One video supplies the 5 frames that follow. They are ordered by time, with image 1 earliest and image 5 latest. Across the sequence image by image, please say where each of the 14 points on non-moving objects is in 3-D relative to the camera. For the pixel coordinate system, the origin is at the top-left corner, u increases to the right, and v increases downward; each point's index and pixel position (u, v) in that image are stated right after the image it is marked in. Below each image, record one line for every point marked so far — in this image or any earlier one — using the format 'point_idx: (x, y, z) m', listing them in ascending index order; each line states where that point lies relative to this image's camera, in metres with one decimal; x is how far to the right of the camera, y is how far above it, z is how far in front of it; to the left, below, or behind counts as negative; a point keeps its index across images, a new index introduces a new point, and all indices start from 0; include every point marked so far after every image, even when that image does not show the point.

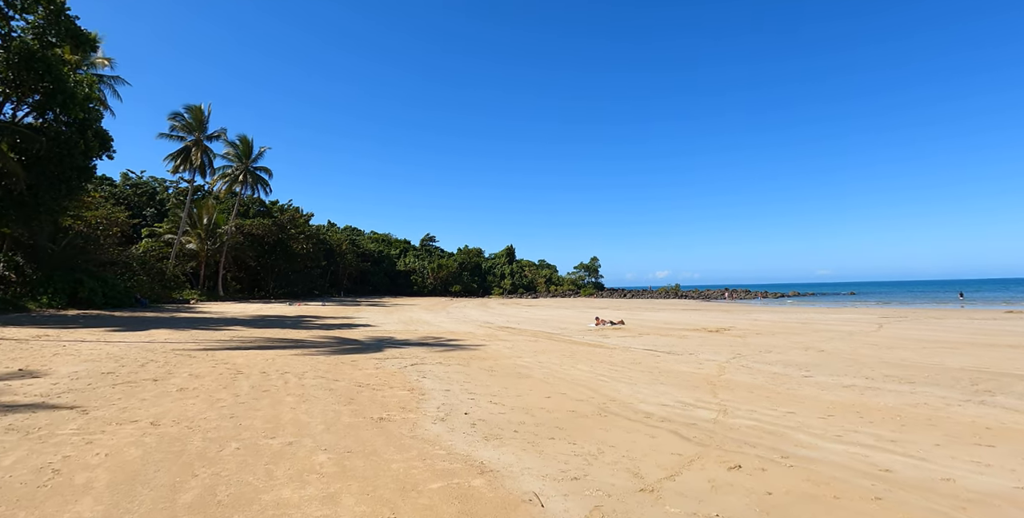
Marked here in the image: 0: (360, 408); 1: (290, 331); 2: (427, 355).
0: (-1.9, -1.9, +6.1) m
1: (-8.1, -2.6, +18.3) m
2: (-2.0, -2.3, +11.8) m
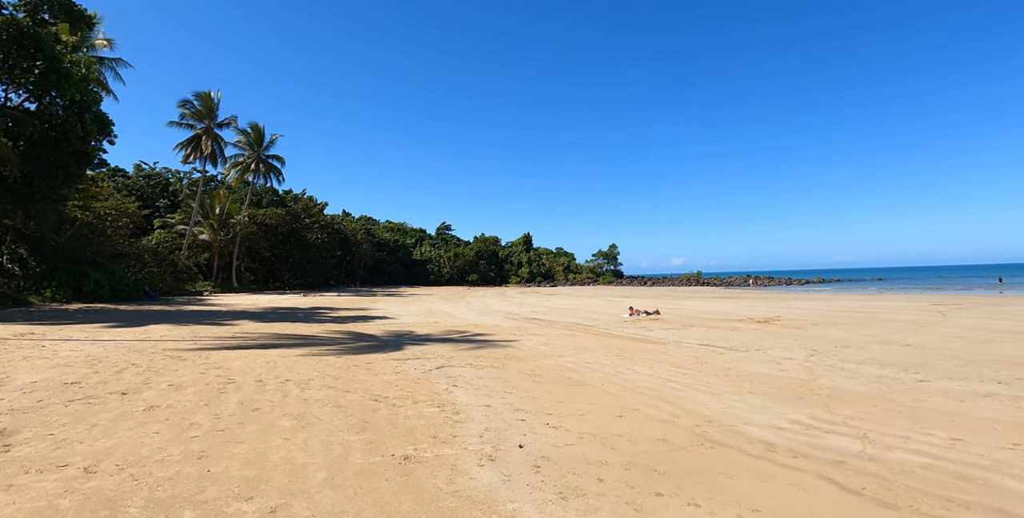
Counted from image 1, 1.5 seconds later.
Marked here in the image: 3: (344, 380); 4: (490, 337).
0: (-1.2, -1.6, +4.5) m
1: (-7.2, -2.2, +16.8) m
2: (-1.2, -1.9, +10.2) m
3: (-2.5, -1.8, +7.3) m
4: (-0.6, -2.2, +14.0) m
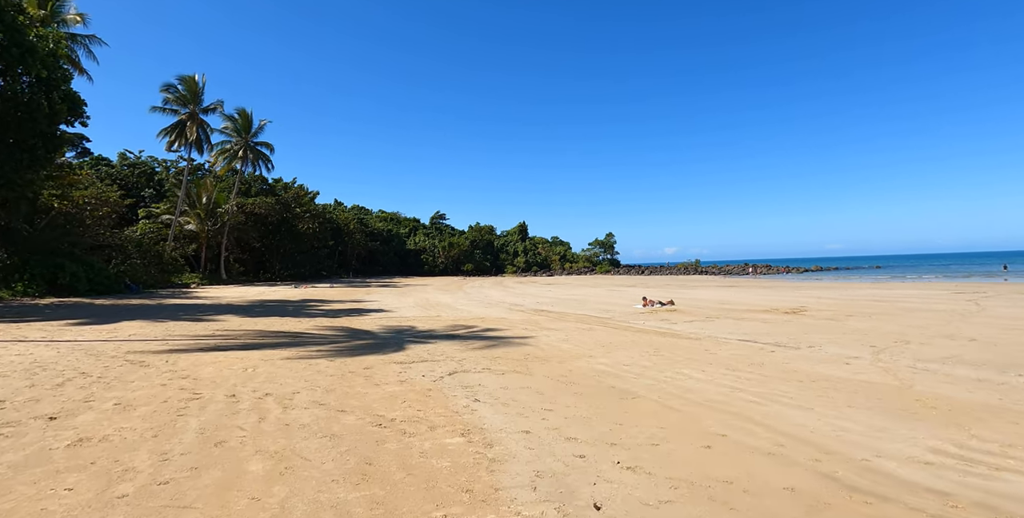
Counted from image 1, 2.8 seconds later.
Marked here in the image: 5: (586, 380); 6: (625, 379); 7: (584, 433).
0: (-0.8, -1.5, +3.1) m
1: (-6.9, -1.9, +15.4) m
2: (-0.8, -1.7, +8.8) m
3: (-2.1, -1.6, +5.9) m
4: (-0.3, -1.9, +12.6) m
5: (+1.0, -1.6, +6.7) m
6: (+1.5, -1.6, +6.7) m
7: (+0.6, -1.5, +4.4) m
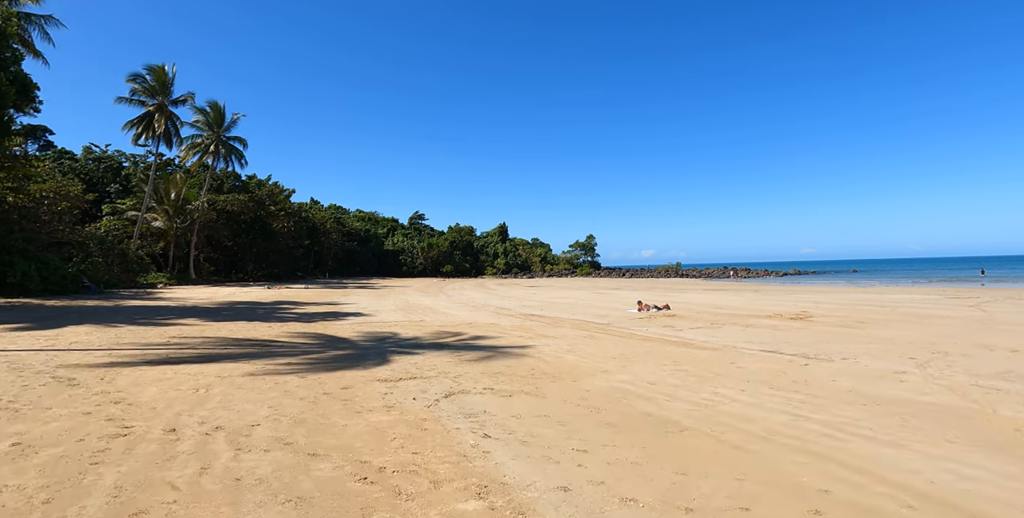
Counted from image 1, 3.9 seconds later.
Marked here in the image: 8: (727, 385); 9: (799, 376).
0: (-0.5, -1.5, +2.0) m
1: (-7.1, -1.8, +13.9) m
2: (-0.8, -1.7, +7.6) m
3: (-1.9, -1.6, +4.7) m
4: (-0.4, -1.9, +11.5) m
5: (+1.1, -1.6, +5.6) m
6: (+1.6, -1.6, +5.6) m
7: (+0.9, -1.5, +3.3) m
8: (+2.8, -1.7, +6.6) m
9: (+4.2, -1.7, +7.2) m
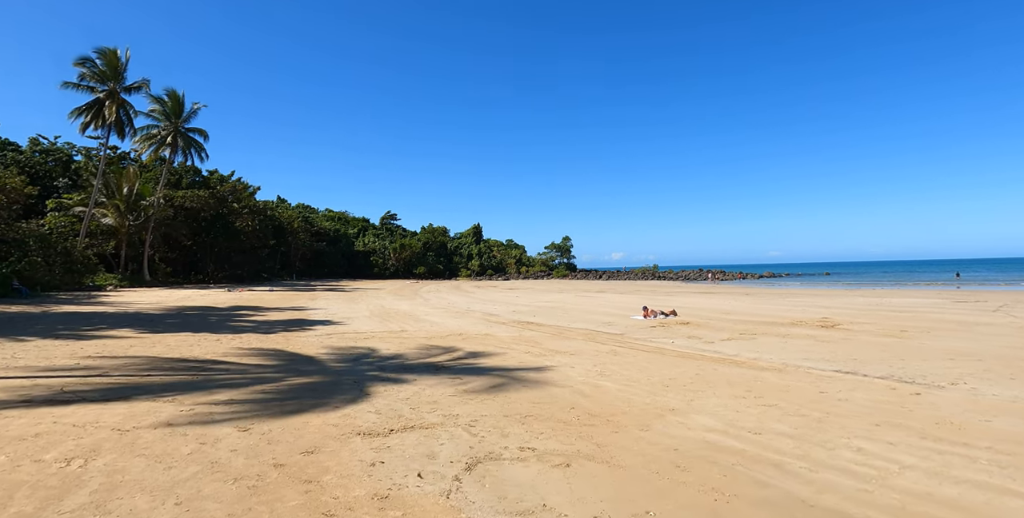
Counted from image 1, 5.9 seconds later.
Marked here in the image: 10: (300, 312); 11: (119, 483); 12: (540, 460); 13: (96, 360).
0: (+0.1, -1.4, -0.1) m
1: (-7.1, -1.8, +11.5) m
2: (-0.4, -1.7, +5.5) m
3: (-1.4, -1.5, +2.6) m
4: (-0.3, -1.9, +9.4) m
5: (+1.6, -1.6, +3.6) m
6: (+2.1, -1.6, +3.7) m
7: (+1.5, -1.5, +1.3) m
8: (+3.2, -1.7, +4.7) m
9: (+4.5, -1.7, +5.4) m
10: (-7.6, -1.9, +17.7) m
11: (-2.7, -1.5, +3.4) m
12: (+0.2, -1.6, +3.9) m
13: (-7.1, -1.7, +8.6) m
